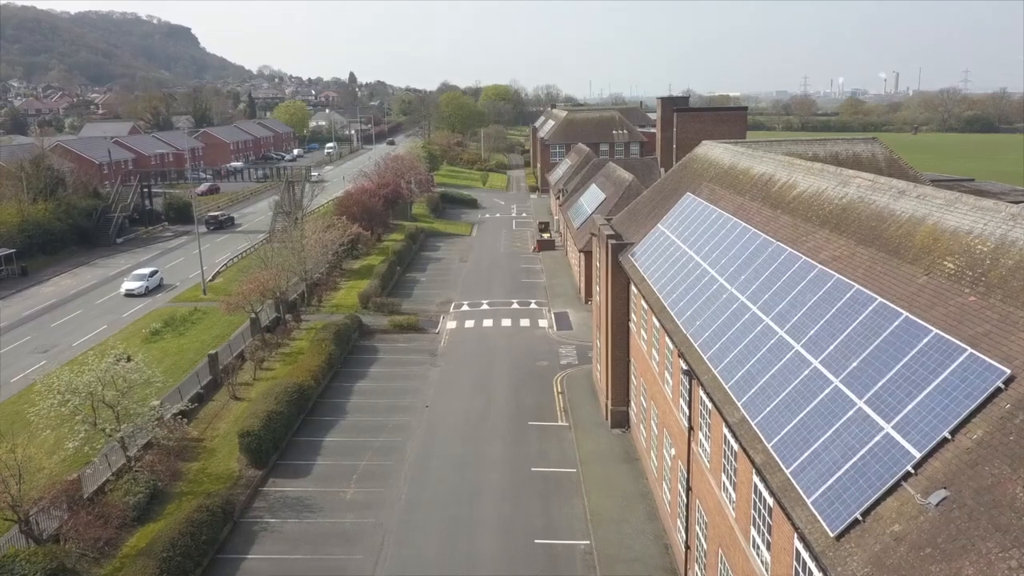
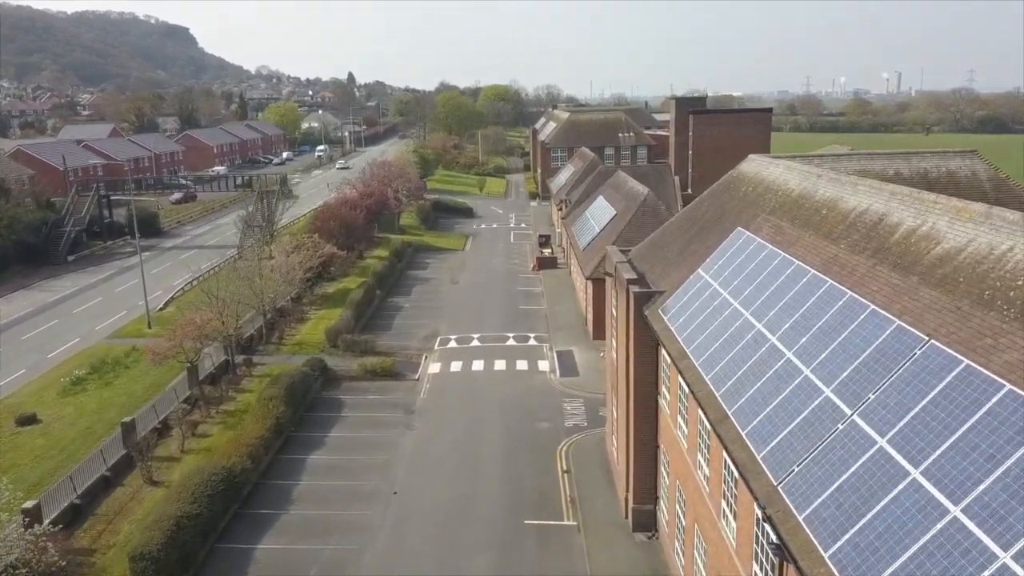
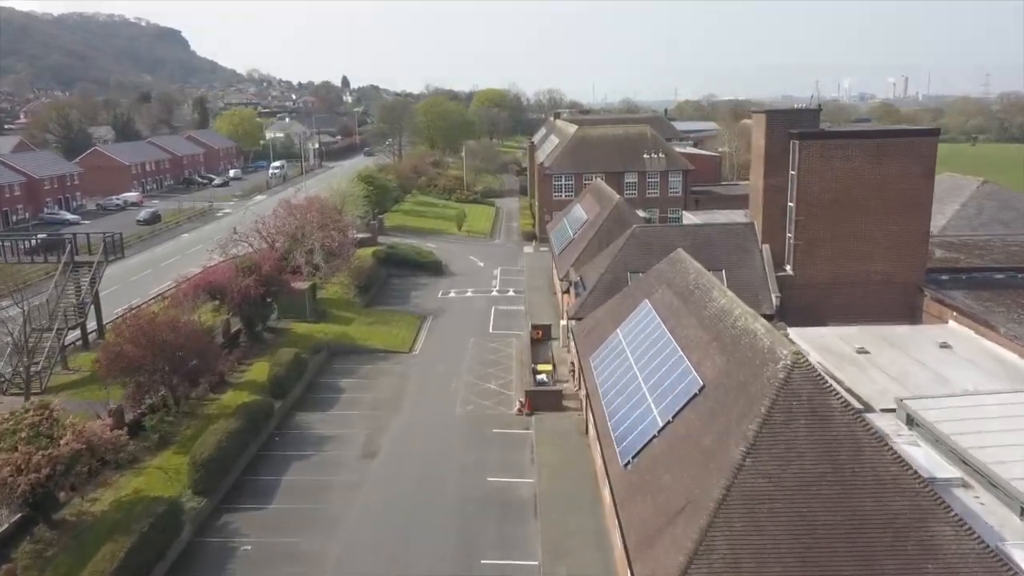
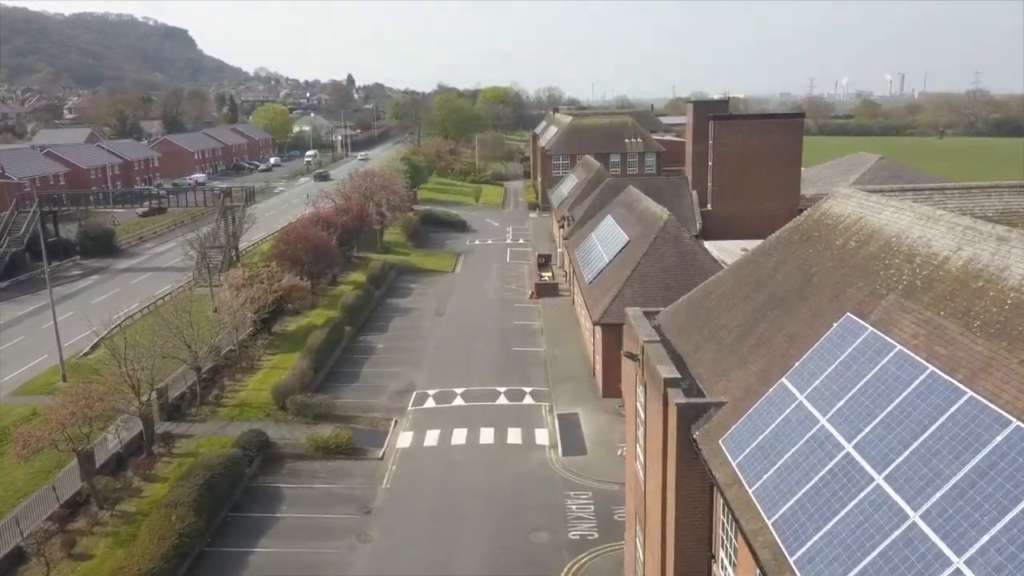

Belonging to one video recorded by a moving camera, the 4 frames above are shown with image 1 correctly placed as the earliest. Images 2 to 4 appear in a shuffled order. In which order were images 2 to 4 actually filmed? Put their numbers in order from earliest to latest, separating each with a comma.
2, 4, 3
